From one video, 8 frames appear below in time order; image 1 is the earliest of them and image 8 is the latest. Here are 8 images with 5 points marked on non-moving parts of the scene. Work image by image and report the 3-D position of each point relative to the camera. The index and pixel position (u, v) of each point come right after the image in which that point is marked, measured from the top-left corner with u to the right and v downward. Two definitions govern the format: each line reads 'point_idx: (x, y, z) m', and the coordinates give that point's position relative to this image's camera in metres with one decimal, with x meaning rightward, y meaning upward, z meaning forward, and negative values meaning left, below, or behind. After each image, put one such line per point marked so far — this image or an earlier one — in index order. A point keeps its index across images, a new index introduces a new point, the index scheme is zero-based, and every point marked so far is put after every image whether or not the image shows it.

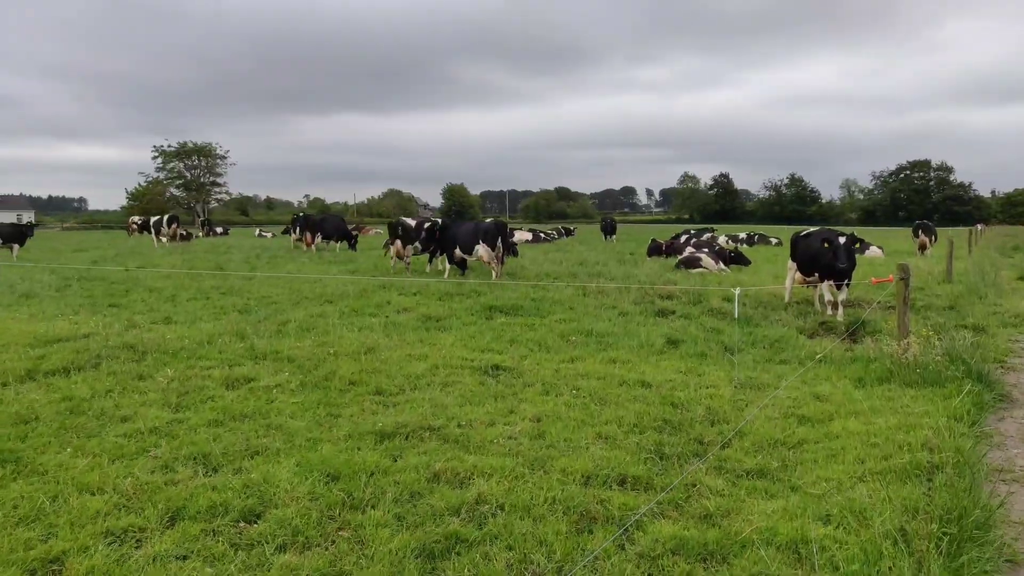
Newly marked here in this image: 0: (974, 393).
0: (+3.5, -0.8, +6.2) m
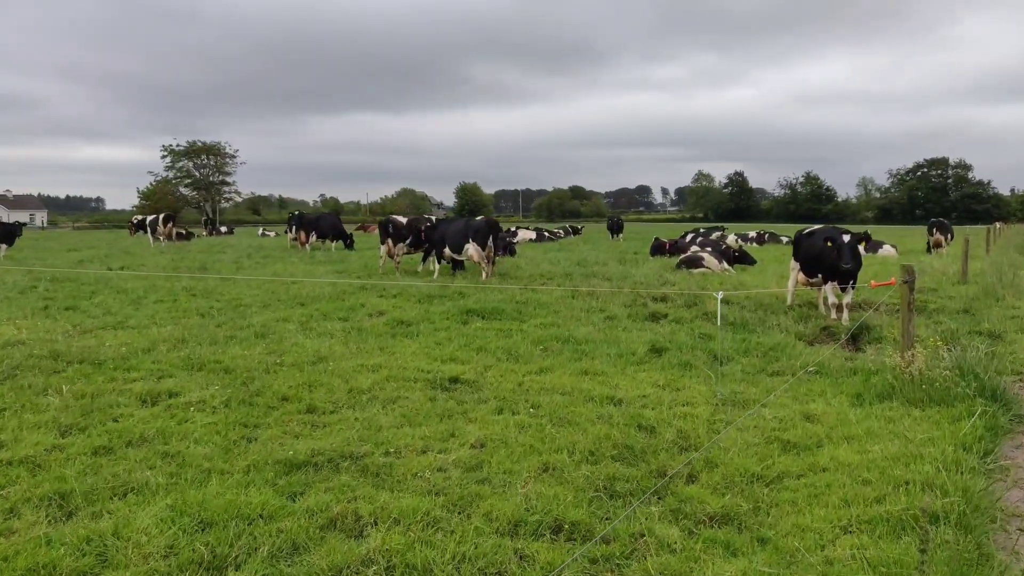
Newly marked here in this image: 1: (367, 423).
0: (+3.1, -0.8, +5.3) m
1: (-1.0, -0.9, +5.6) m
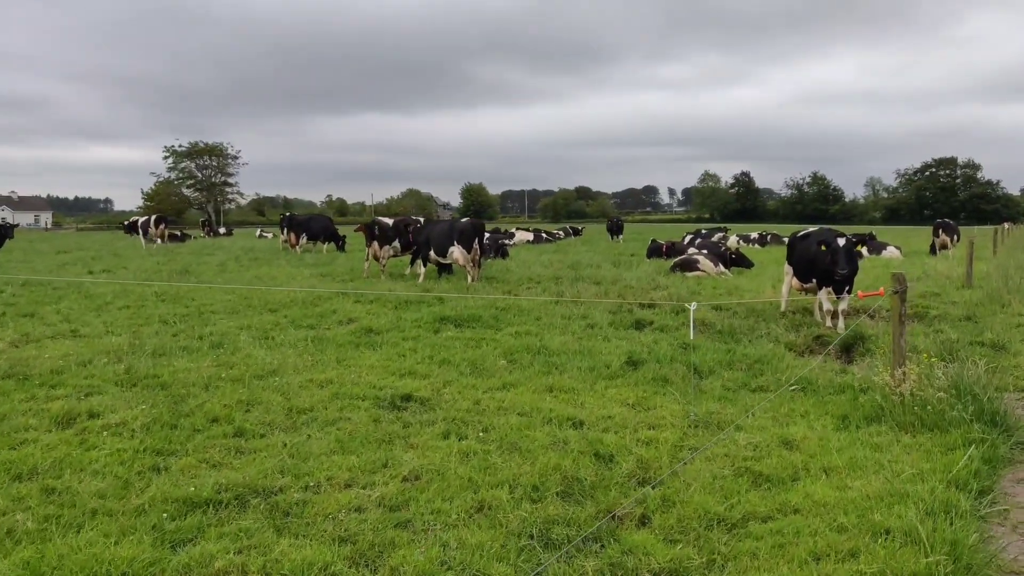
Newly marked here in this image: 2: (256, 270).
0: (+2.7, -0.9, +4.8) m
1: (-1.3, -1.0, +5.1) m
2: (-6.1, +0.4, +19.5) m
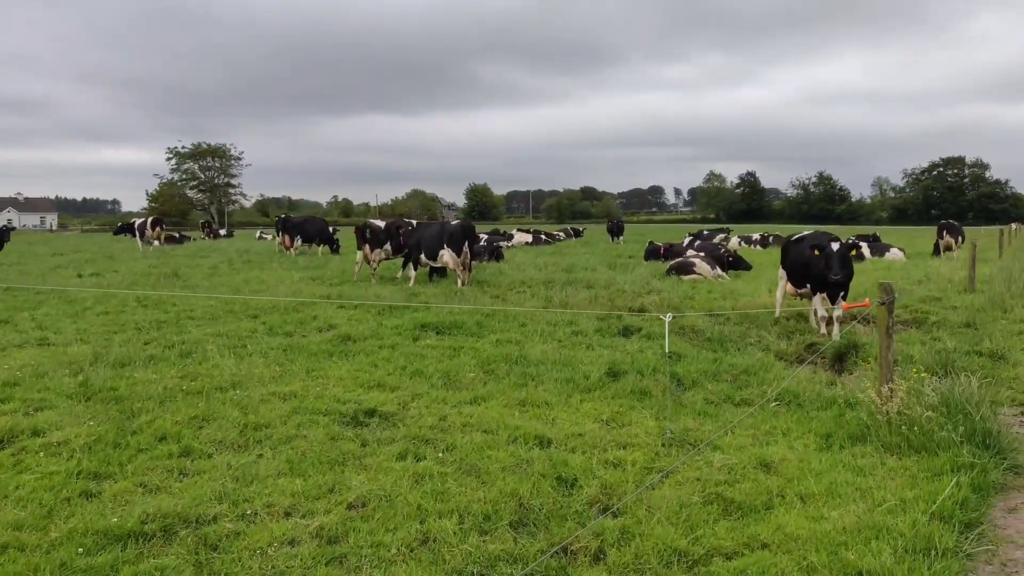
0: (+2.5, -1.0, +4.4) m
1: (-1.6, -1.1, +4.8) m
2: (-6.2, +0.3, +19.3) m
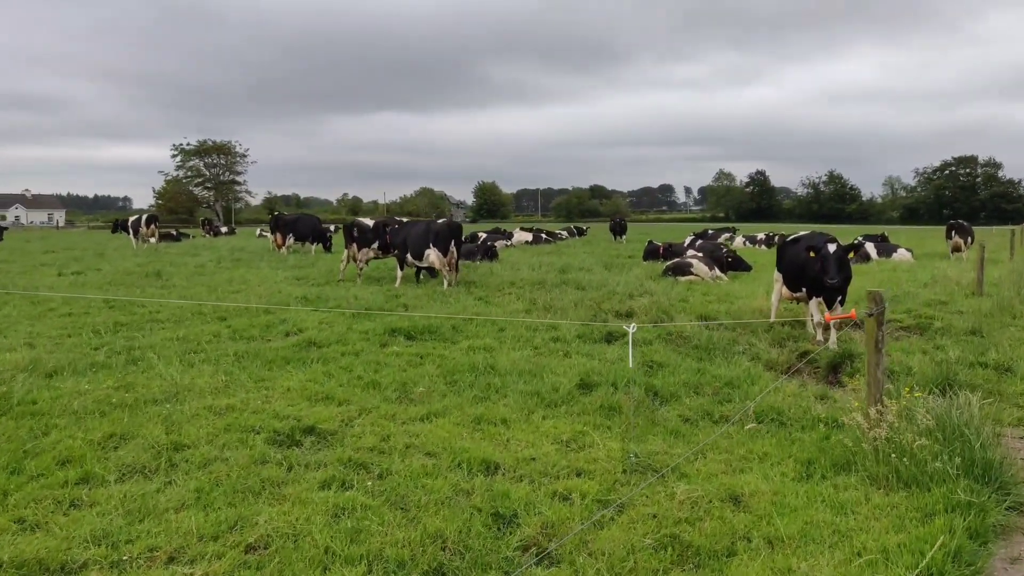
0: (+2.1, -1.0, +3.8) m
1: (-1.9, -1.1, +4.2) m
2: (-6.4, +0.4, +18.8) m
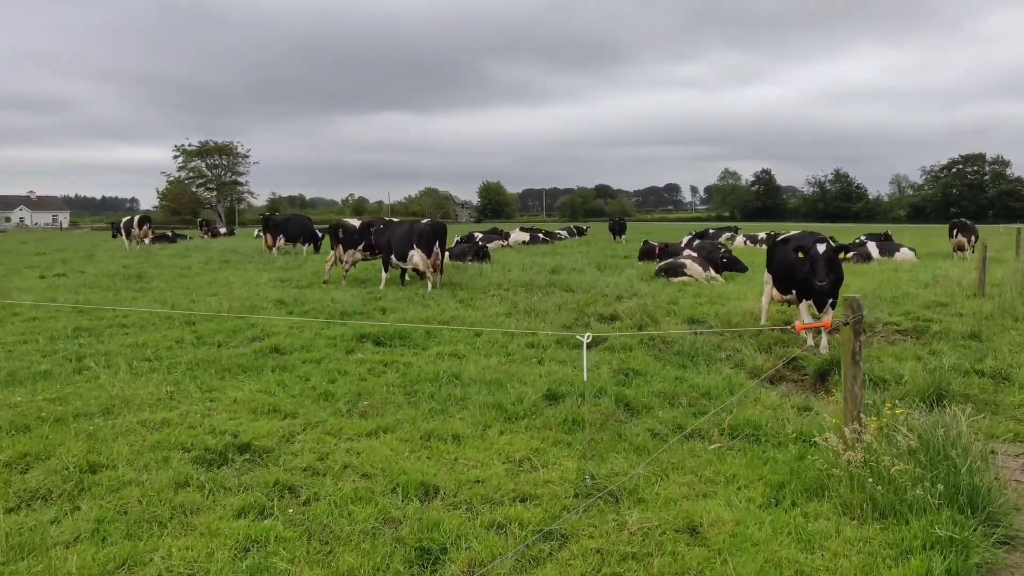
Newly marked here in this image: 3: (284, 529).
0: (+1.8, -1.0, +3.4) m
1: (-2.2, -1.1, +3.8) m
2: (-6.6, +0.3, +18.4) m
3: (-1.1, -1.1, +3.9) m
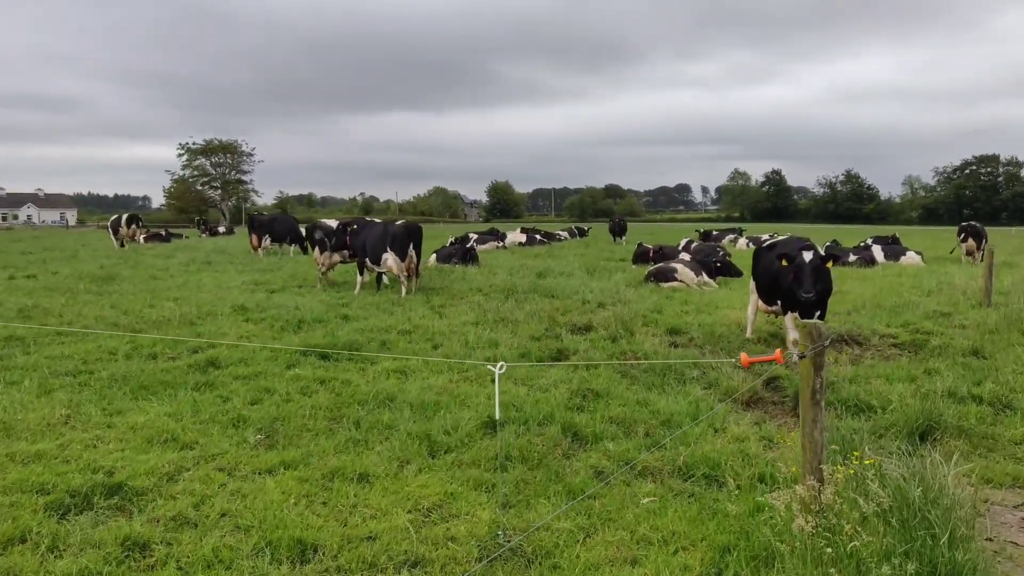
0: (+1.3, -1.2, +2.7) m
1: (-2.7, -1.2, +3.1) m
2: (-6.9, +0.2, +17.7) m
3: (-1.6, -1.2, +3.2) m
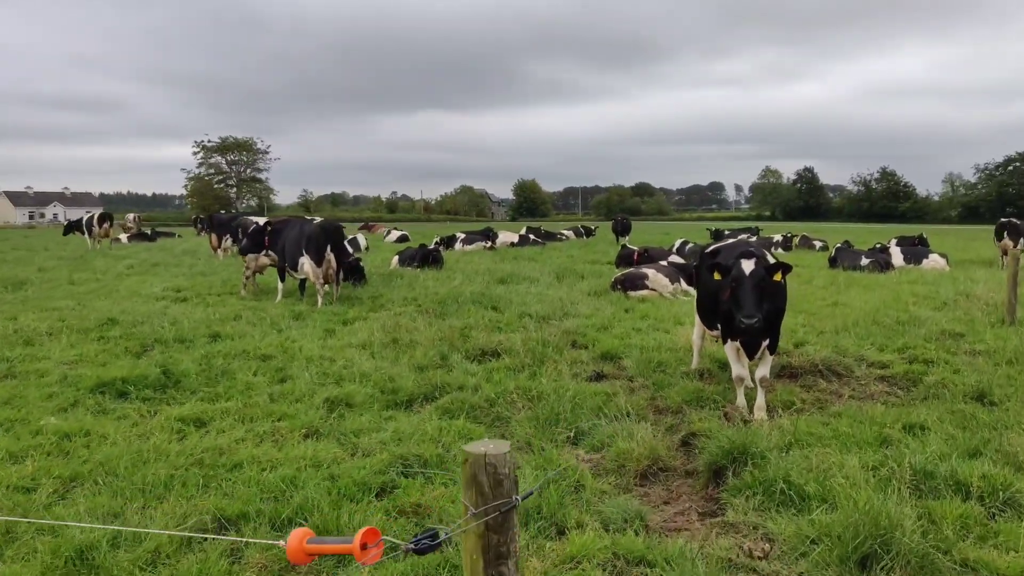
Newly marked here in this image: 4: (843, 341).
0: (-0.1, -1.3, +0.7) m
1: (-4.1, -1.4, +1.3) m
2: (-7.7, +0.1, +16.1) m
3: (-2.9, -1.4, +1.3) m
4: (+3.6, -0.6, +8.9) m
